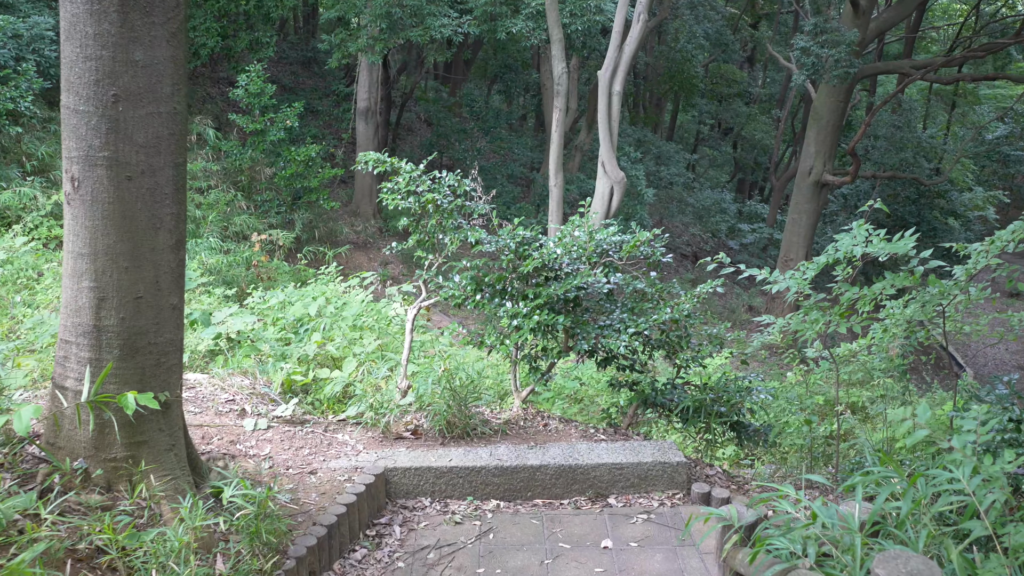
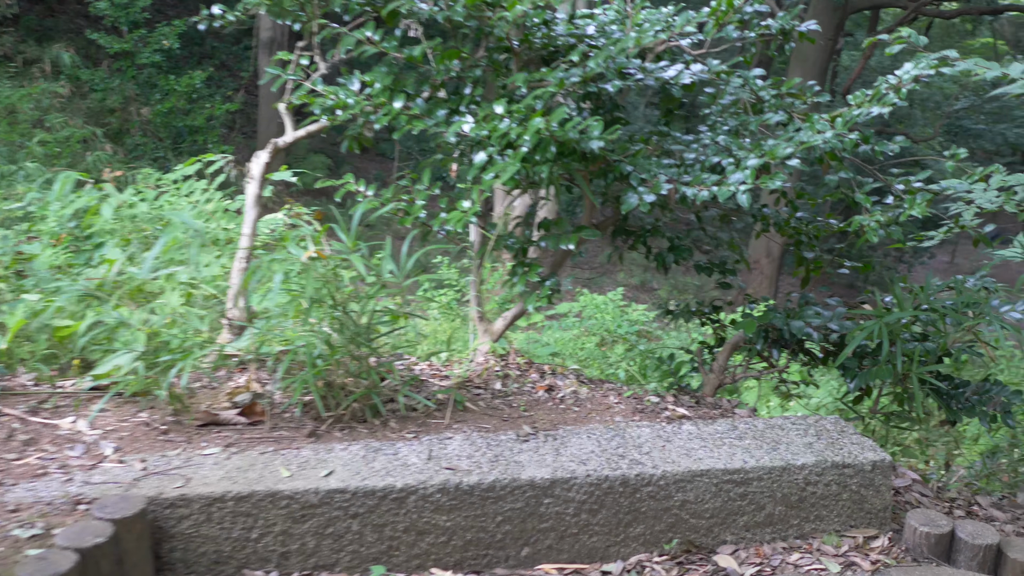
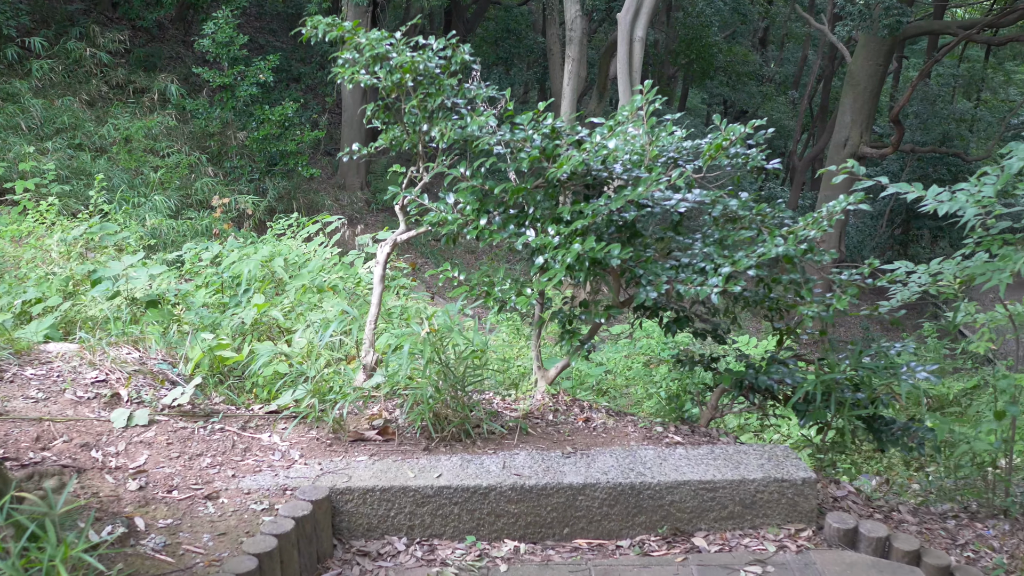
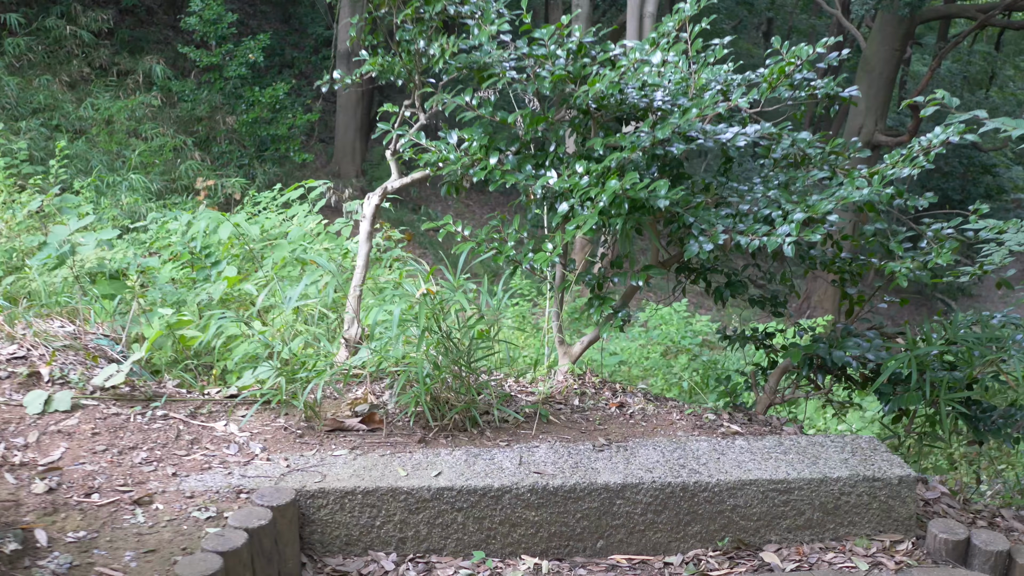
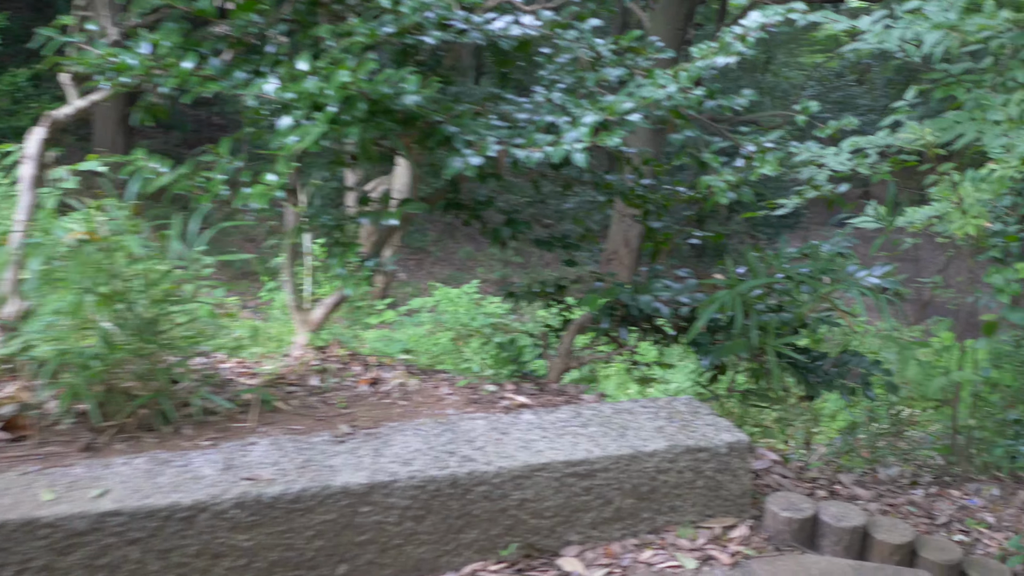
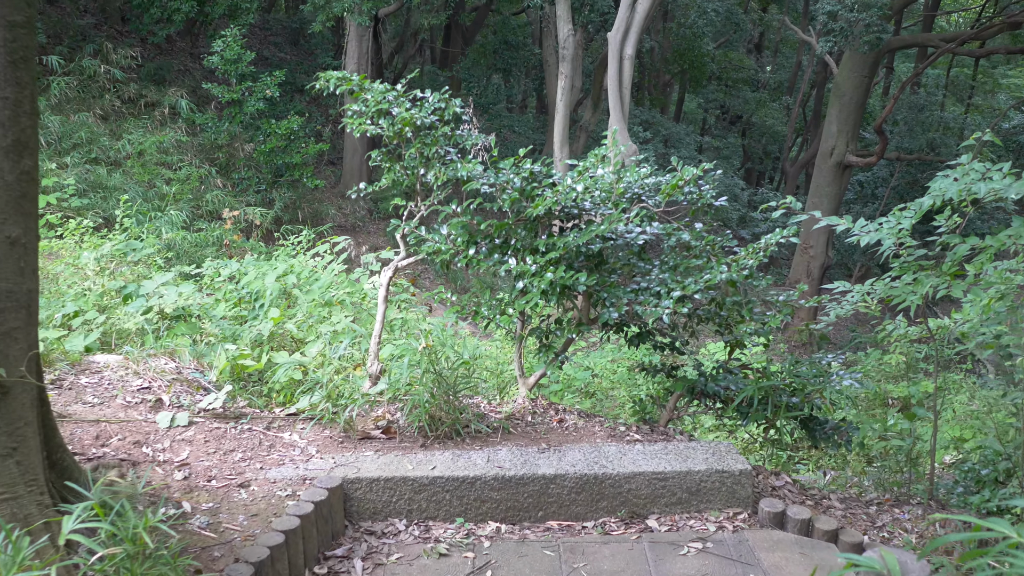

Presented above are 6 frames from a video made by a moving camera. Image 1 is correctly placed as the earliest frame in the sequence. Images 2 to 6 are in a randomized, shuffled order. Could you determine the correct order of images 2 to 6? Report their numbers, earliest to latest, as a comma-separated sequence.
6, 3, 4, 2, 5
